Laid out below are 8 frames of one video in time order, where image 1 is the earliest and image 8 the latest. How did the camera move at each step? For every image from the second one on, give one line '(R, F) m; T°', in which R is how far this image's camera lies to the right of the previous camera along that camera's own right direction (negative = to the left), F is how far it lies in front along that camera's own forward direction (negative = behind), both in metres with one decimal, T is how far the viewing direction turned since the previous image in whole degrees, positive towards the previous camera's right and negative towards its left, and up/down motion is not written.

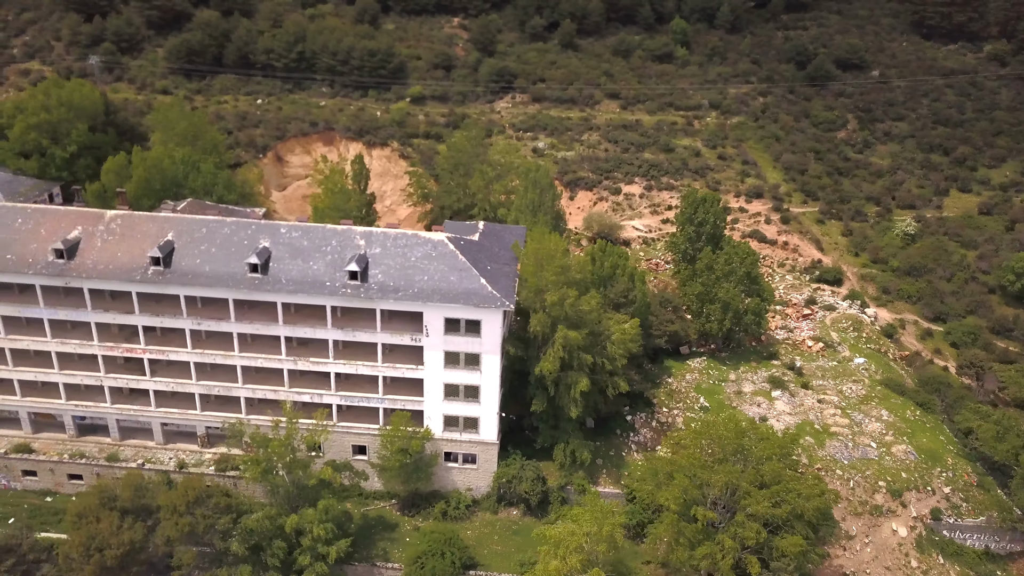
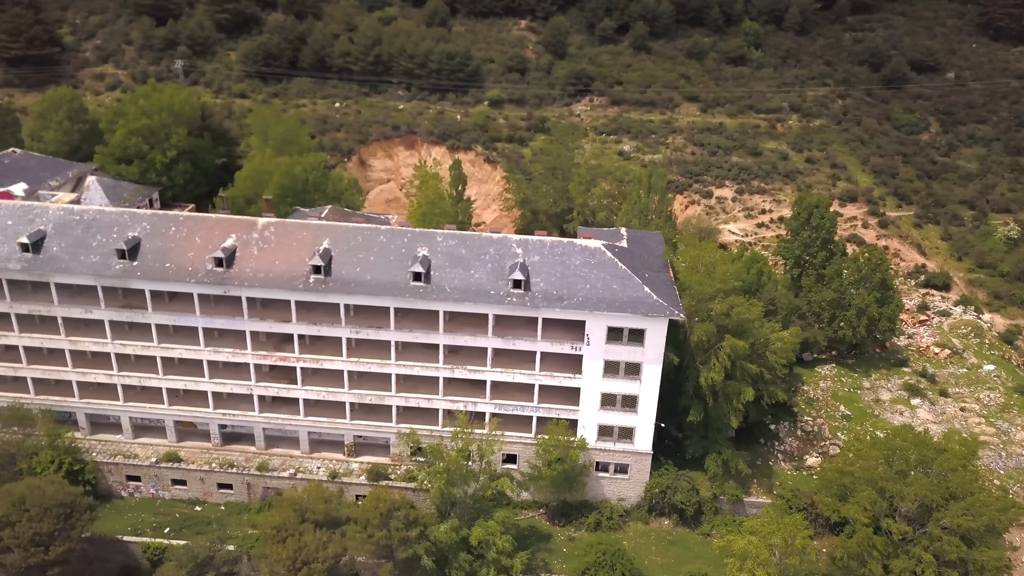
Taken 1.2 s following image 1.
(-6.2, +0.4) m; -1°
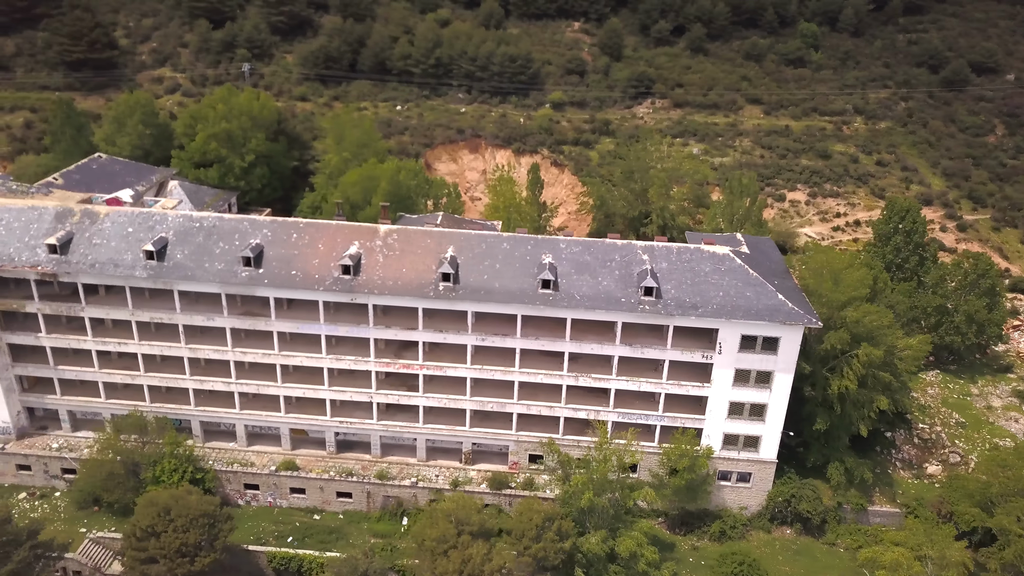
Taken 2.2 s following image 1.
(-4.9, +0.4) m; 0°
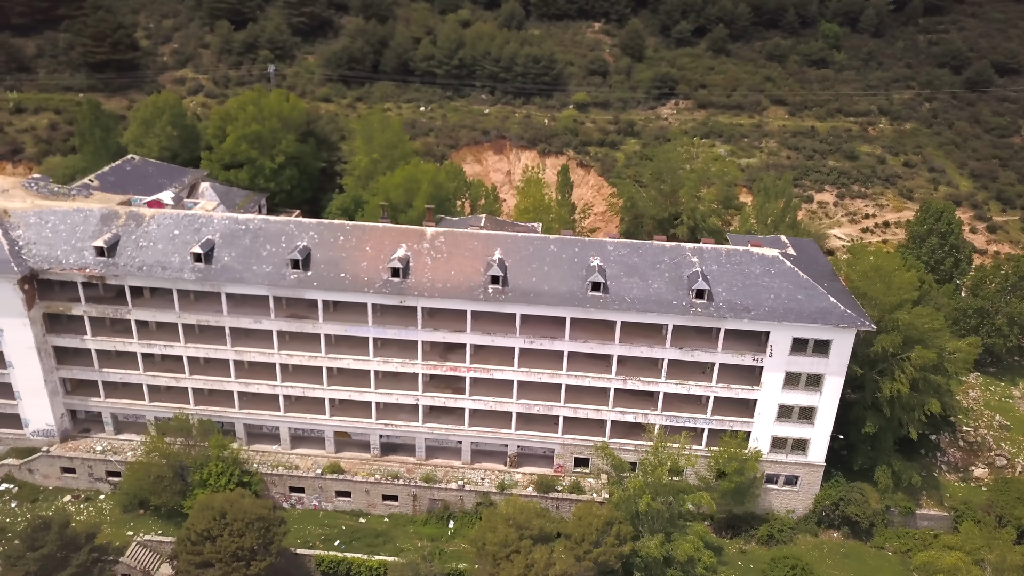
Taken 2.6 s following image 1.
(-1.9, +0.2) m; 0°
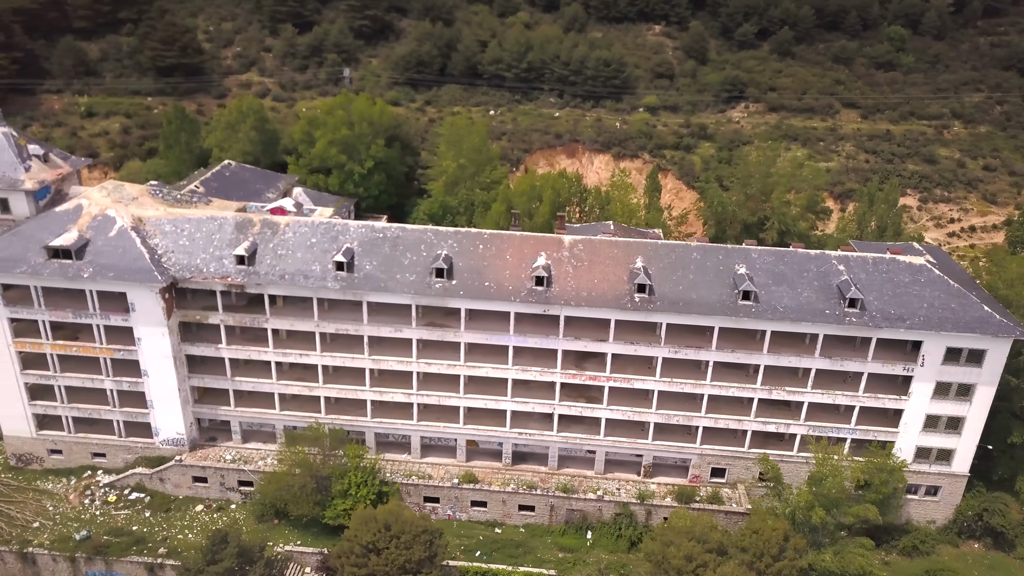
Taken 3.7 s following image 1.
(-5.6, +0.4) m; 0°
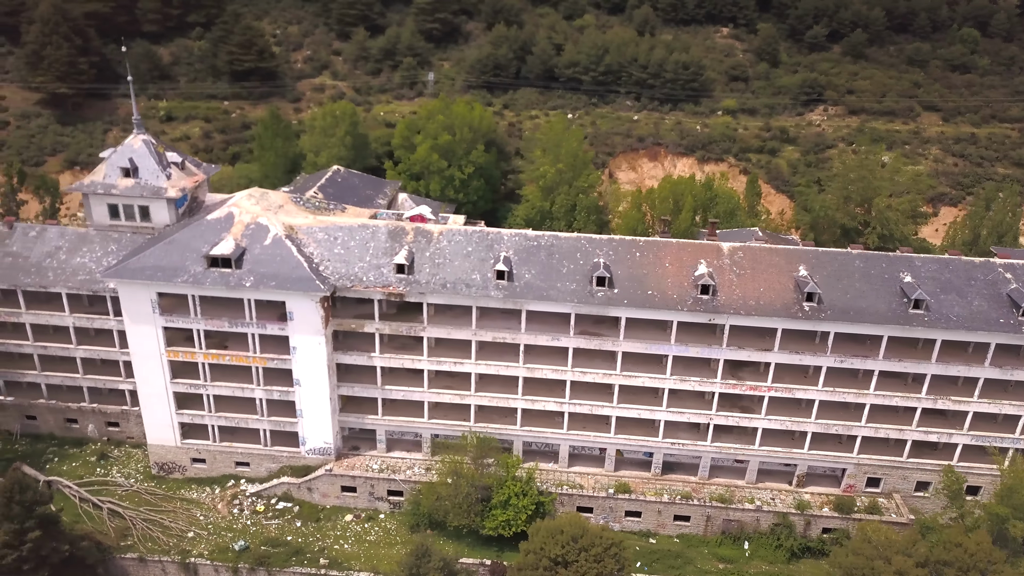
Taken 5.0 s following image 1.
(-6.2, +0.4) m; 0°
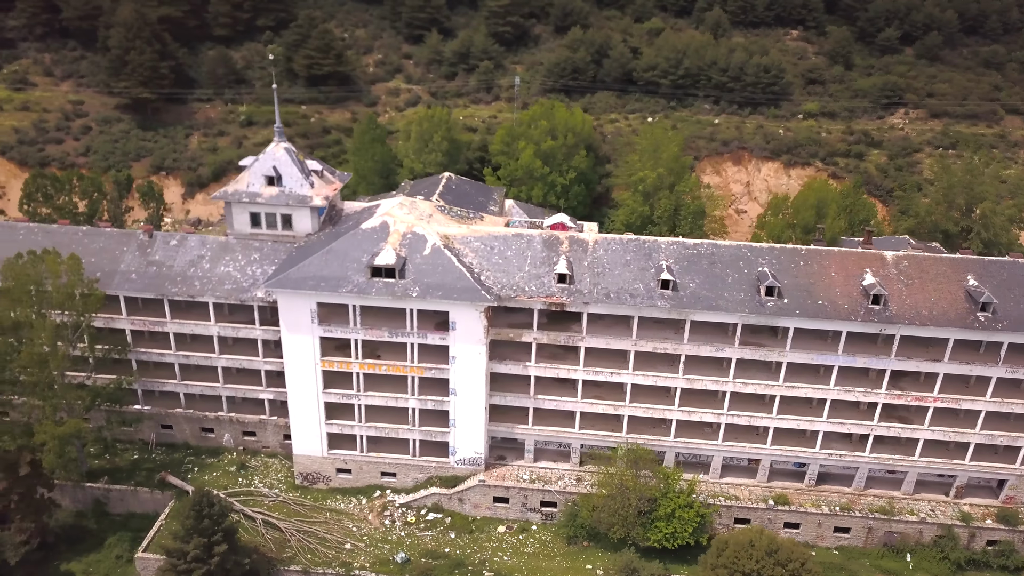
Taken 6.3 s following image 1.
(-6.3, +0.4) m; 0°
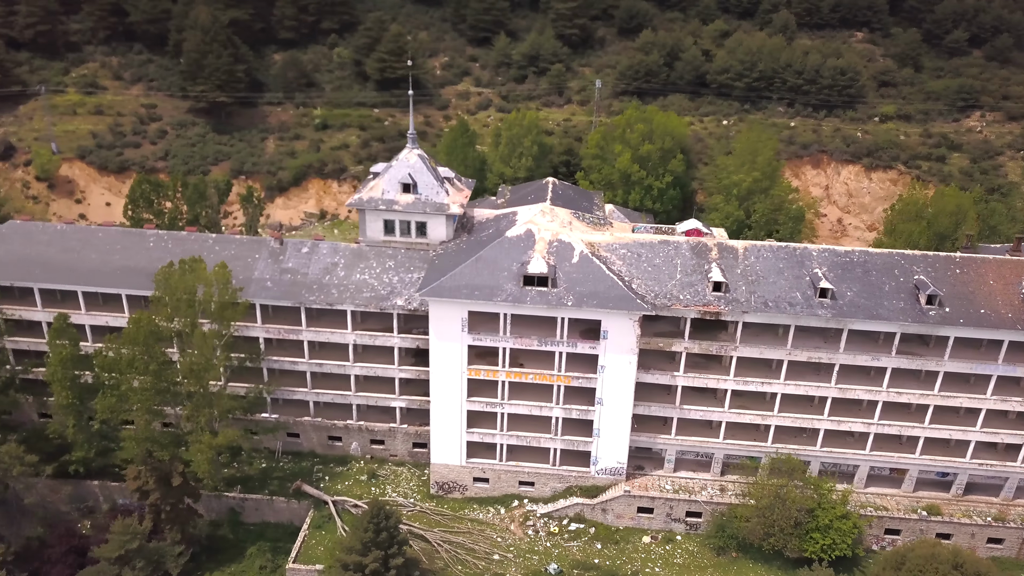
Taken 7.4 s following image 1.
(-5.9, +0.5) m; 0°
